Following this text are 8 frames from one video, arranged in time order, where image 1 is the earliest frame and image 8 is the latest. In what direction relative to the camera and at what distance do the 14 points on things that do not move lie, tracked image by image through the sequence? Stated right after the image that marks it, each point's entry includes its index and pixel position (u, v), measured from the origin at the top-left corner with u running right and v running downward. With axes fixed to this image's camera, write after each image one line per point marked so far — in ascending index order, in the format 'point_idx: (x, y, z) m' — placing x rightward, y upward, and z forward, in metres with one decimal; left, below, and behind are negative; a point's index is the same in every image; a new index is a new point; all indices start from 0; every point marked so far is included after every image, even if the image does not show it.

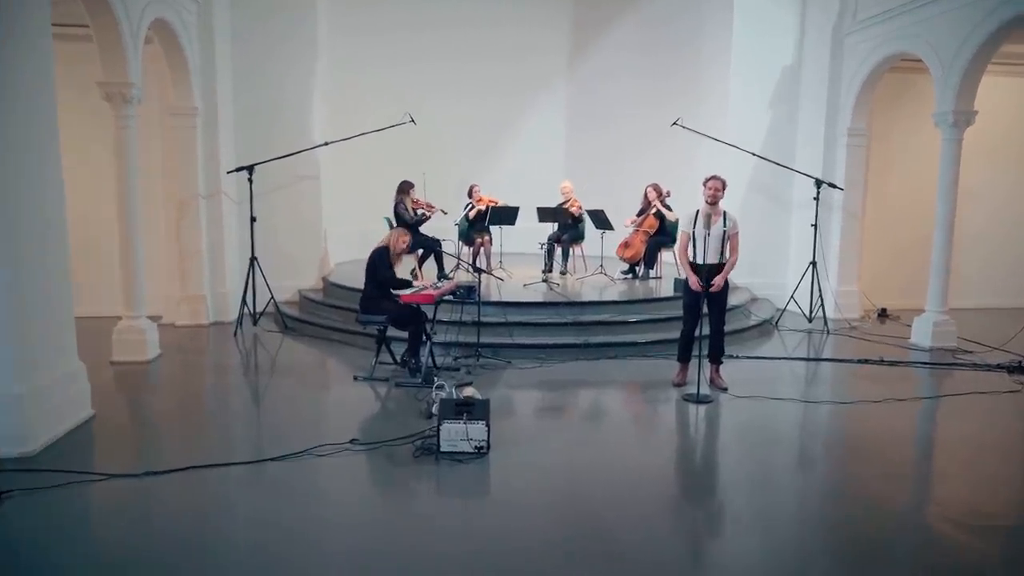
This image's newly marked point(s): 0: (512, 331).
0: (0.0, -0.4, +6.6) m
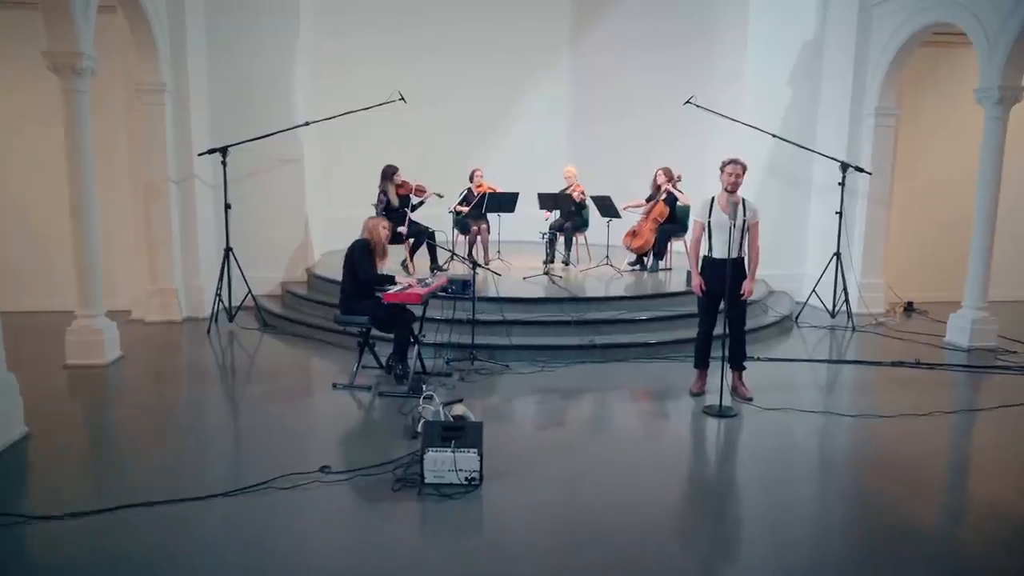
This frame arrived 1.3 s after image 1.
0: (0.0, -0.4, +6.0) m
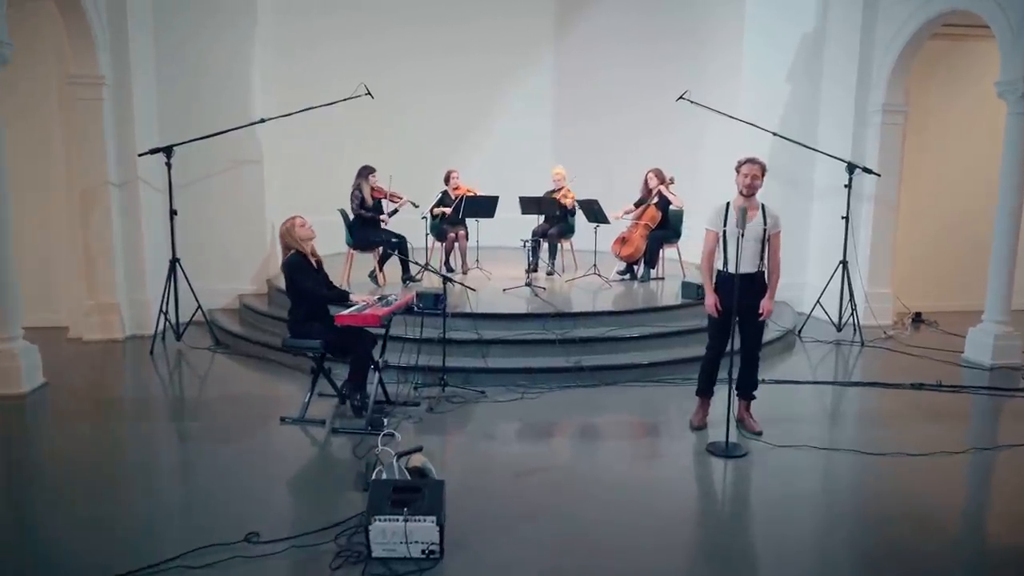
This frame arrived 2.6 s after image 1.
0: (-0.2, -0.5, +5.4) m
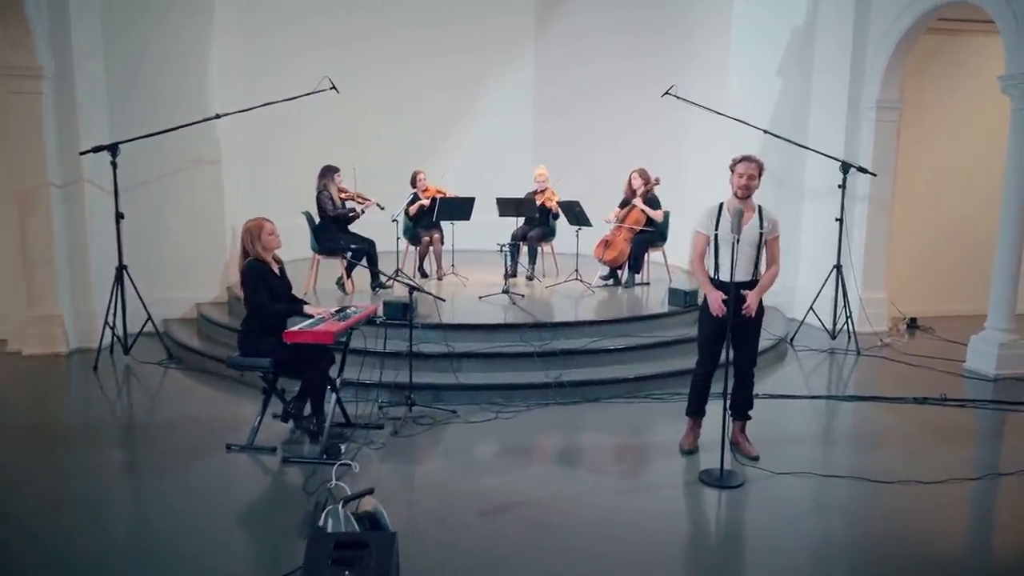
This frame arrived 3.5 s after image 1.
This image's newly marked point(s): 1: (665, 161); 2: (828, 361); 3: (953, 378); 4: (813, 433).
0: (-0.4, -0.6, +5.0) m
1: (+1.9, +1.6, +8.9) m
2: (+2.8, -0.6, +6.3) m
3: (+3.6, -0.7, +5.8) m
4: (+2.0, -1.0, +4.7) m
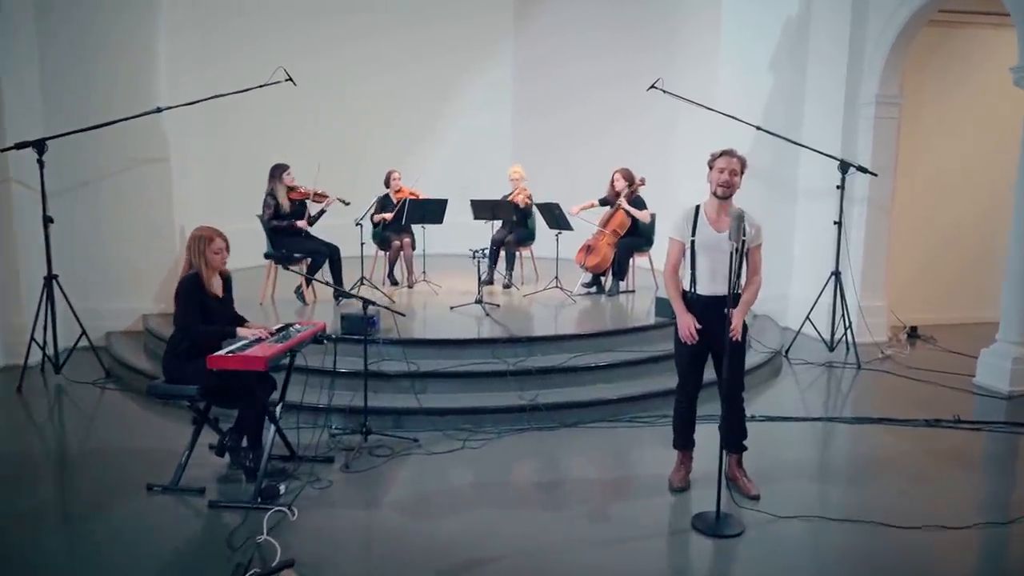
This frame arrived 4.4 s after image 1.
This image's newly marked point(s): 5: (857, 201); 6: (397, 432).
0: (-0.6, -0.6, +4.5) m
1: (+1.6, +1.5, +8.5) m
2: (+2.6, -0.7, +5.9) m
3: (+3.4, -0.8, +5.3) m
4: (+1.8, -1.0, +4.3) m
5: (+3.1, +0.8, +6.5) m
6: (-0.7, -0.8, +4.2) m
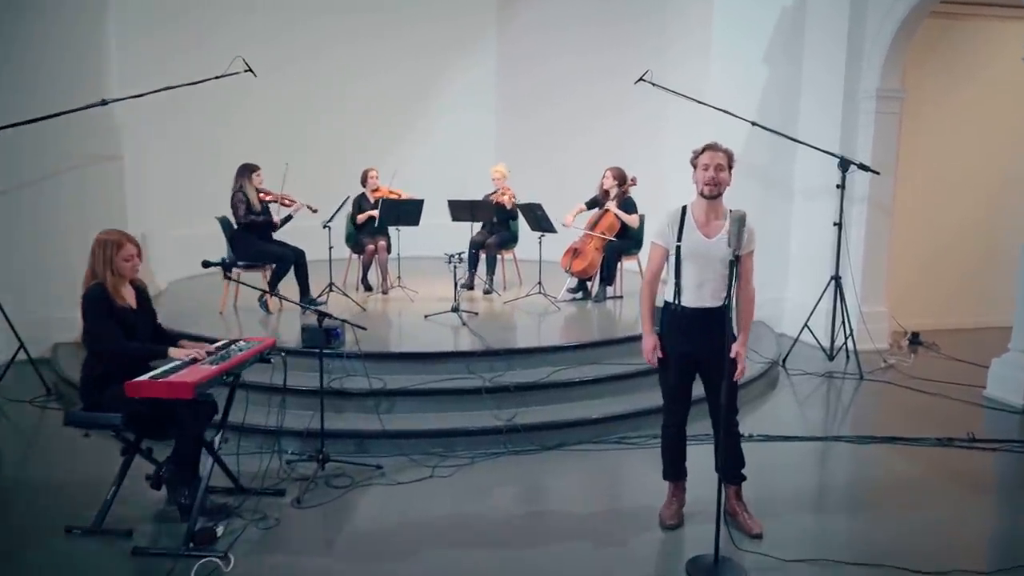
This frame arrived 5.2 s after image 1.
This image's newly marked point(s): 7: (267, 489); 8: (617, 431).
0: (-0.7, -0.7, +4.1) m
1: (+1.4, +1.5, +8.1) m
2: (+2.4, -0.8, +5.5) m
3: (+3.2, -0.8, +5.0) m
4: (+1.7, -1.1, +3.9) m
5: (+3.0, +0.8, +6.1) m
6: (-0.8, -0.9, +3.8) m
7: (-1.2, -1.0, +3.4) m
8: (+0.6, -0.8, +4.2) m
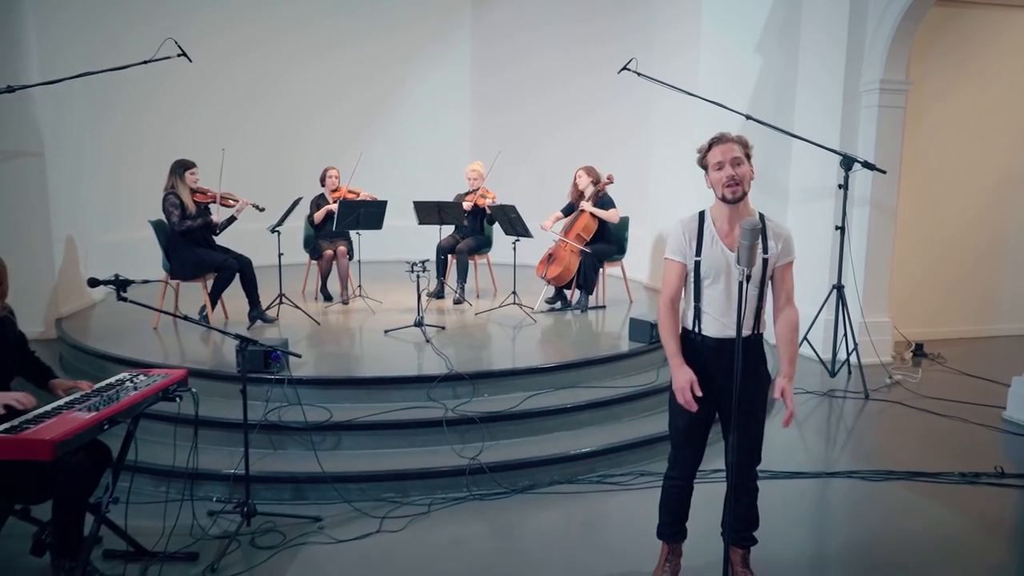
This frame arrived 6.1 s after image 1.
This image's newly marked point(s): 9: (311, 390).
0: (-0.9, -0.8, +3.5) m
1: (+1.1, +1.4, +7.6) m
2: (+2.2, -0.8, +5.0) m
3: (+3.0, -0.9, +4.5) m
4: (+1.5, -1.2, +3.4) m
5: (+2.7, +0.7, +5.6) m
6: (-1.0, -1.0, +3.2) m
7: (-1.3, -1.0, +2.8) m
8: (+0.4, -0.9, +3.6) m
9: (-1.0, -0.5, +3.7) m
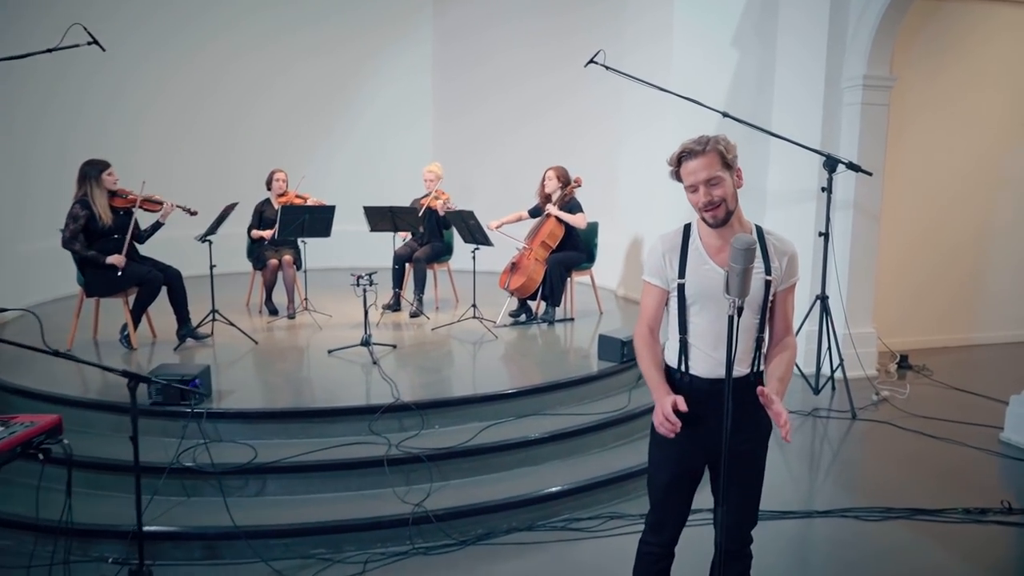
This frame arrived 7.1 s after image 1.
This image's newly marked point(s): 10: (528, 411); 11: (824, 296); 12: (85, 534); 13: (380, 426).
0: (-1.1, -0.9, +3.0) m
1: (+0.8, +1.3, +7.2) m
2: (+2.0, -0.9, +4.7) m
3: (+2.8, -1.0, +4.2) m
4: (+1.3, -1.2, +3.0) m
5: (+2.4, +0.6, +5.3) m
6: (-1.2, -1.1, +2.8) m
7: (-1.5, -1.1, +2.3) m
8: (+0.2, -1.0, +3.2) m
9: (-1.3, -0.6, +3.3) m
10: (+0.1, -0.6, +3.7) m
11: (+2.1, -0.1, +4.8) m
12: (-1.6, -0.9, +2.7) m
13: (-0.6, -0.6, +3.4) m
